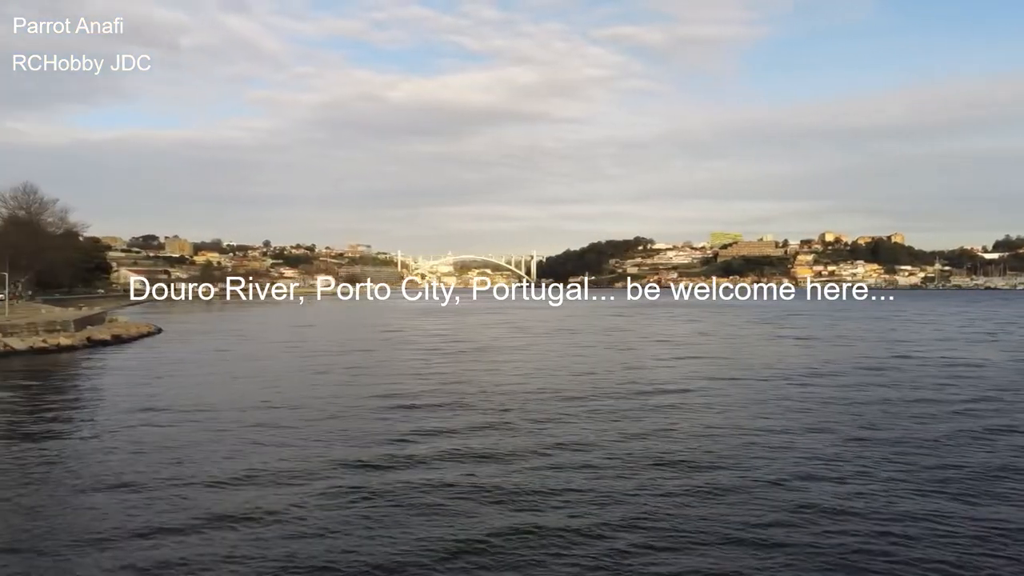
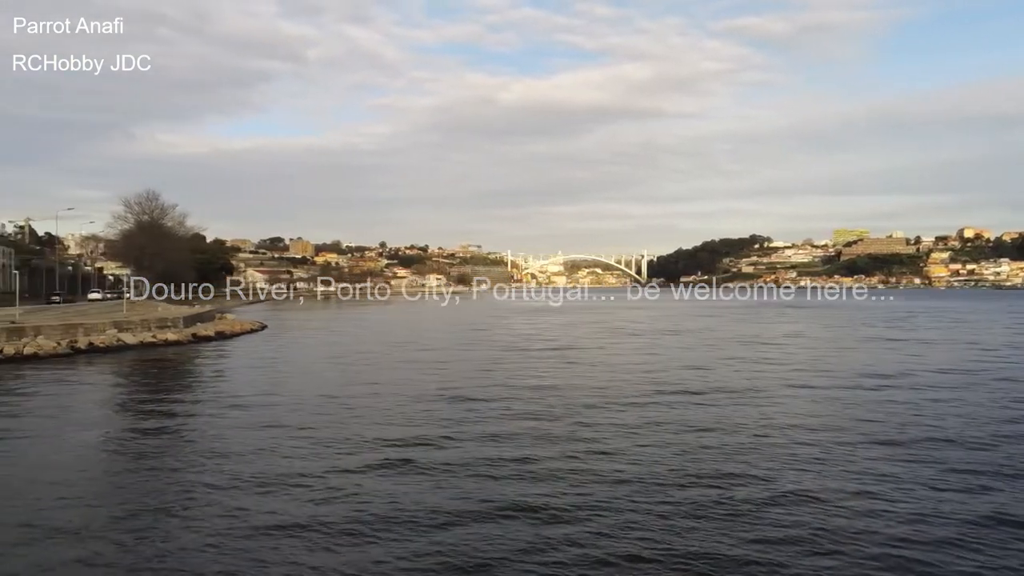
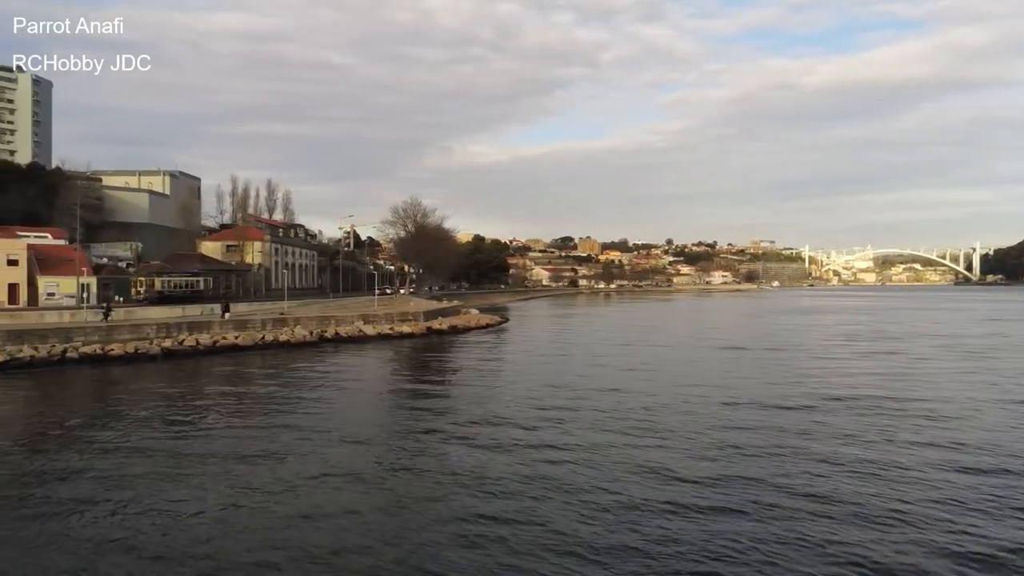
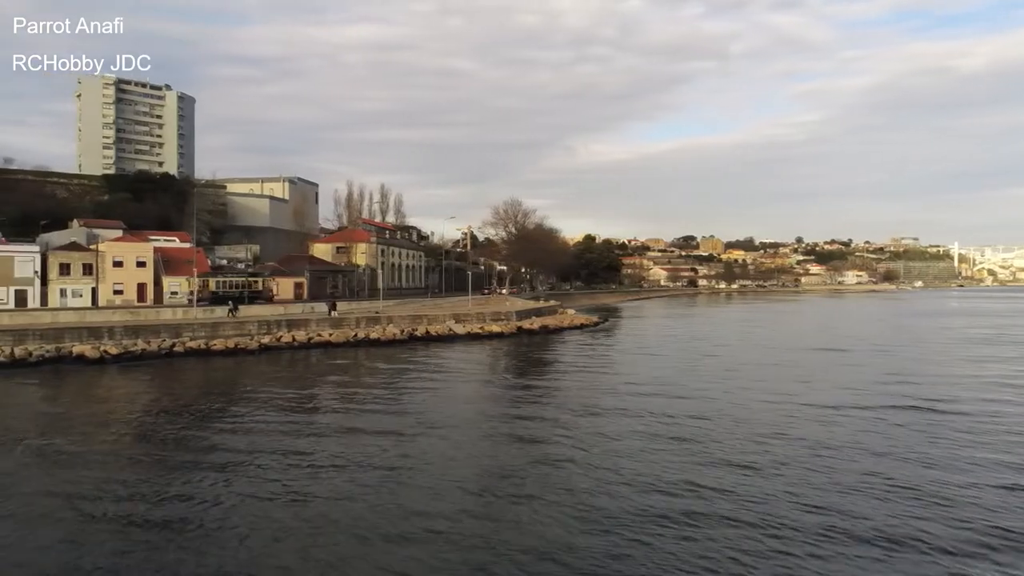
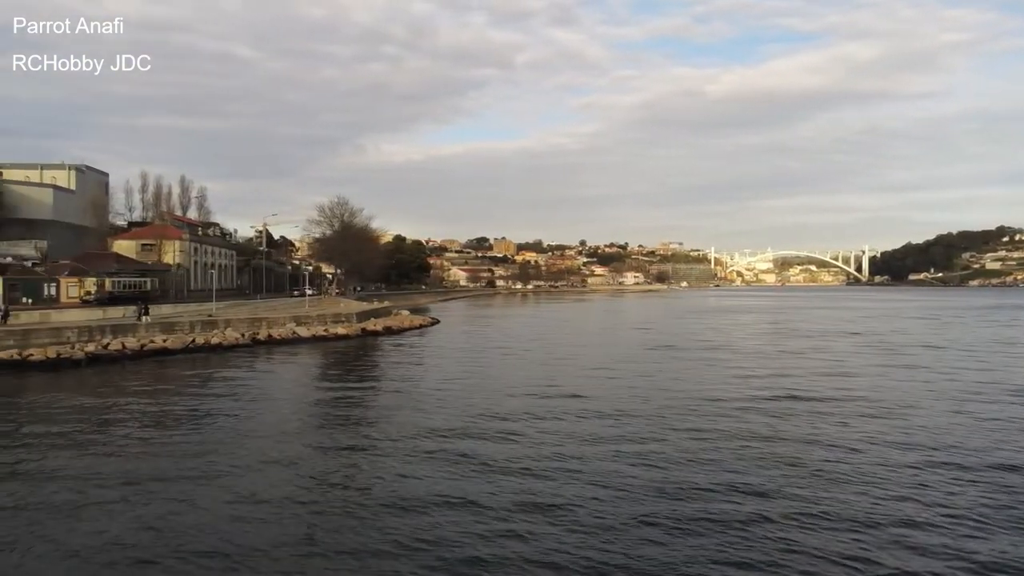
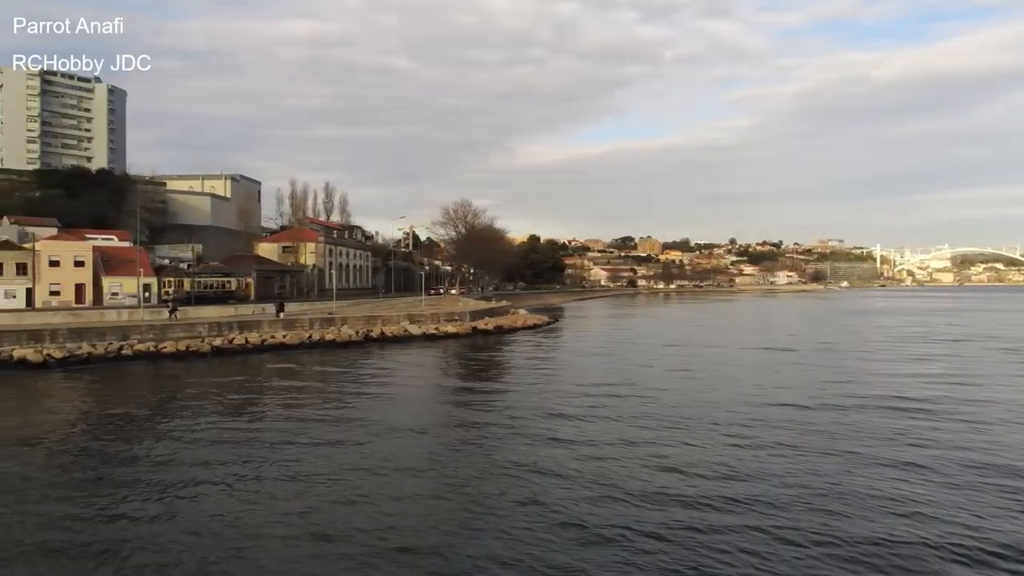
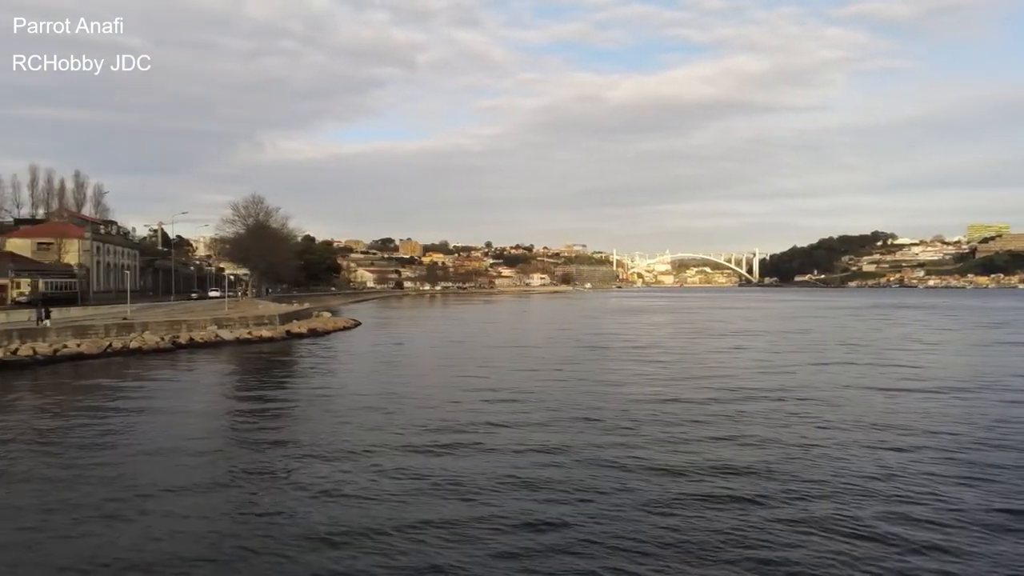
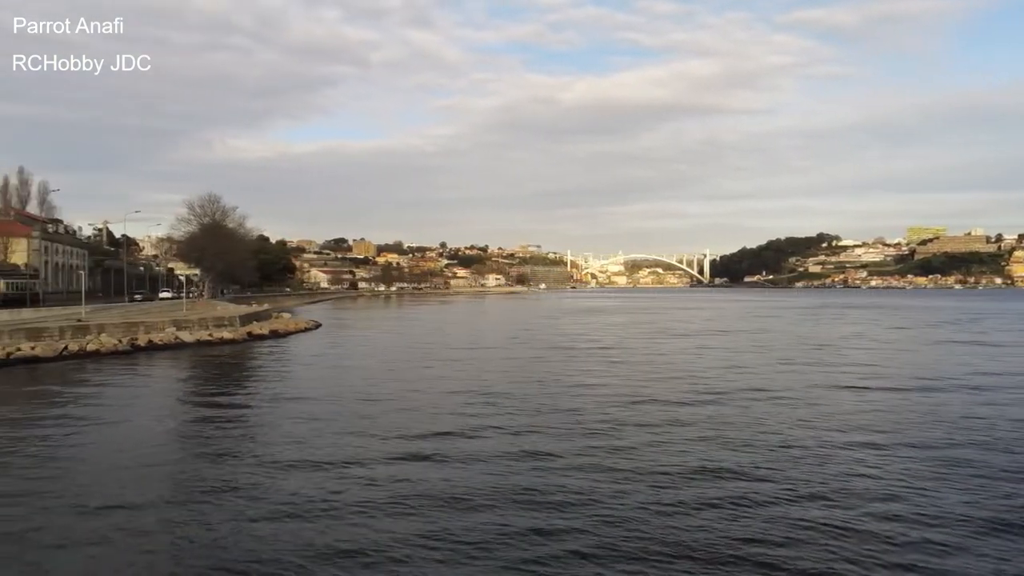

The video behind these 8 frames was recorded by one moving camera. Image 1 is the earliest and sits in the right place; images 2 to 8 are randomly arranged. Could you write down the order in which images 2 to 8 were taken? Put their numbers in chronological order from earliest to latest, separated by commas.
2, 8, 7, 5, 3, 6, 4
